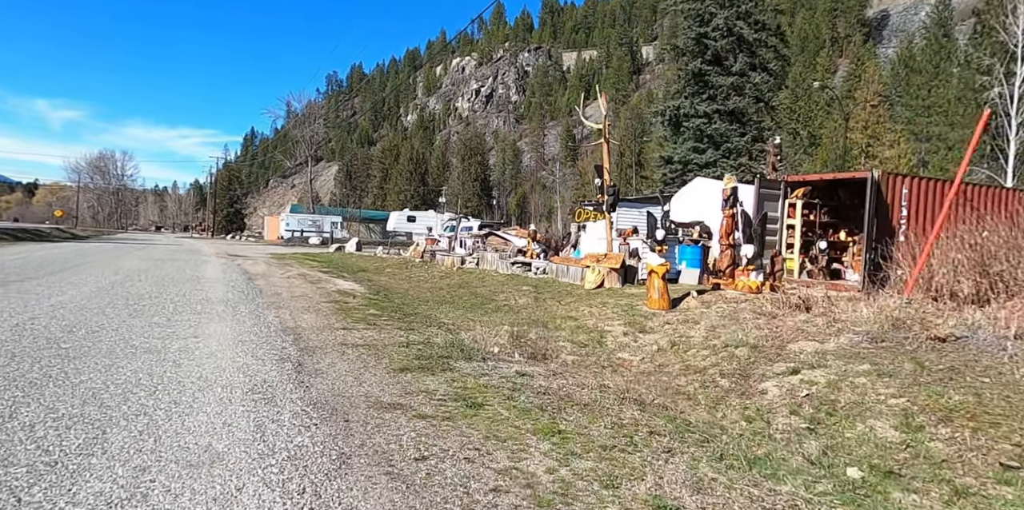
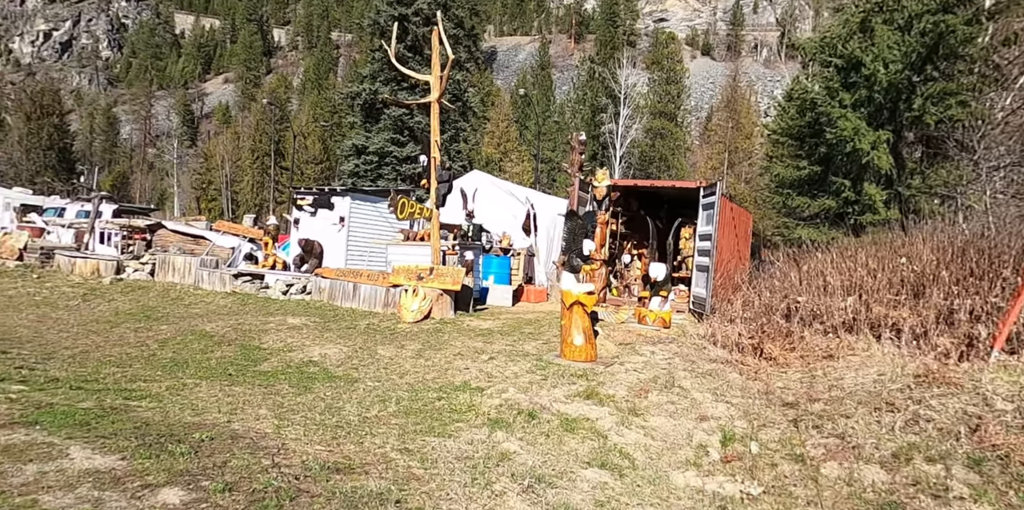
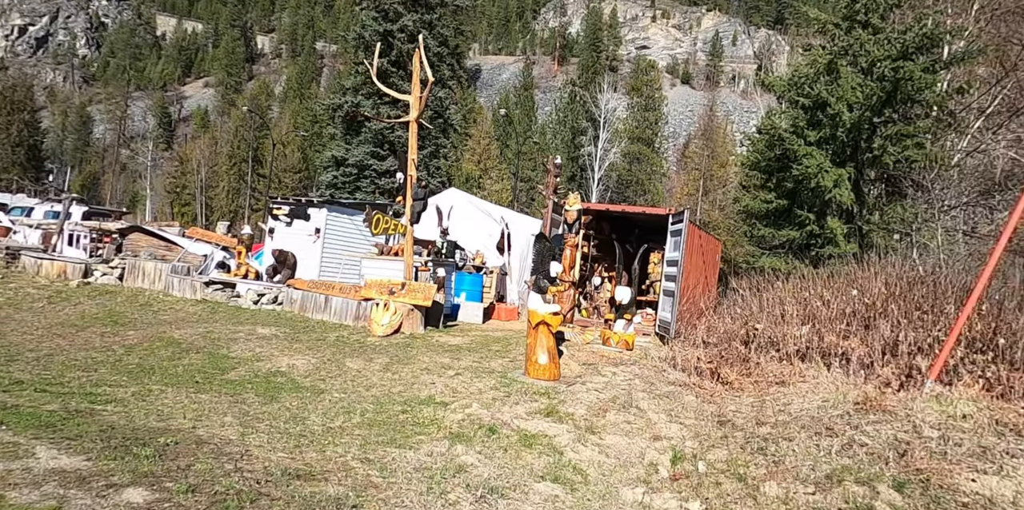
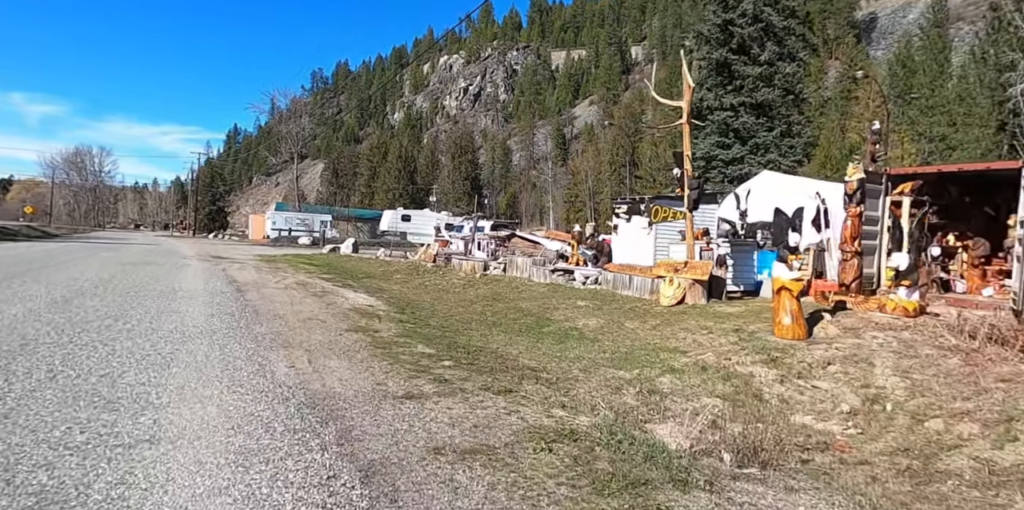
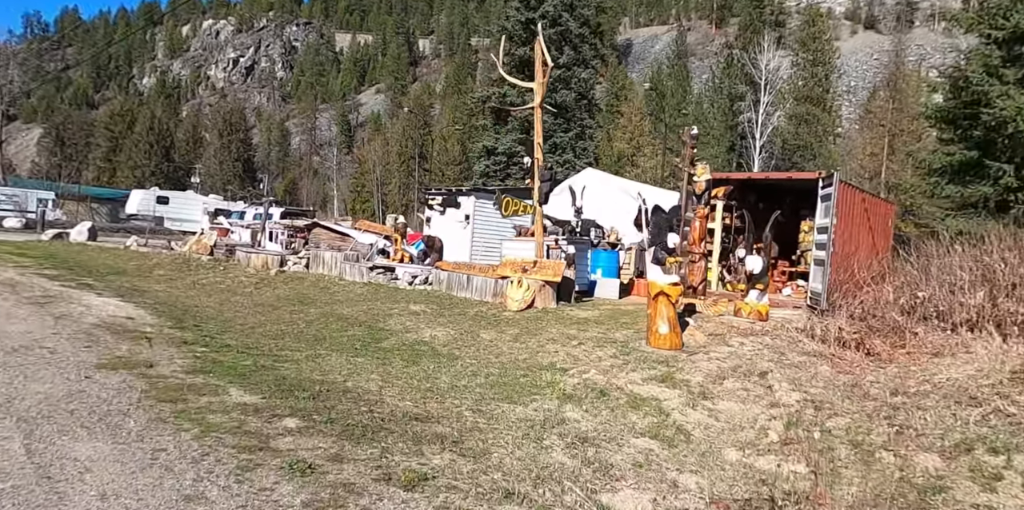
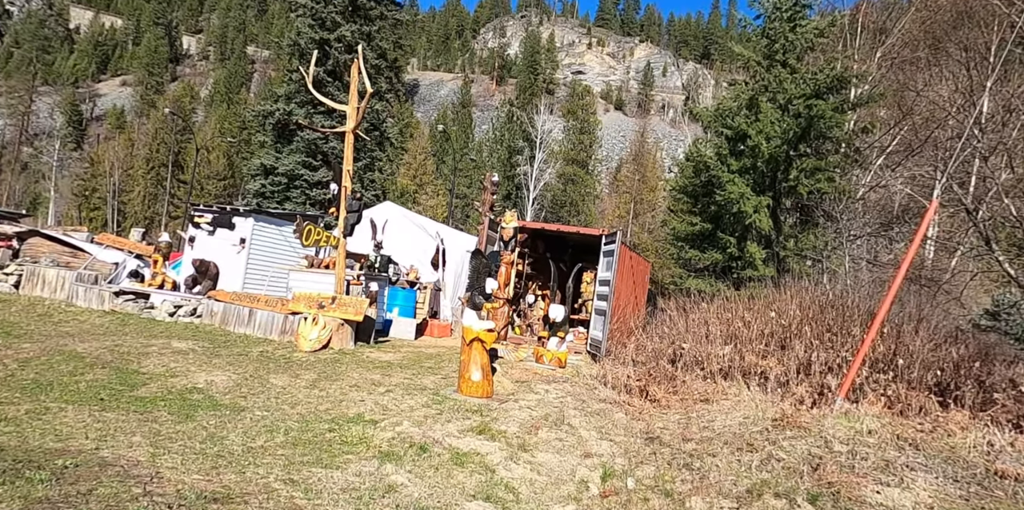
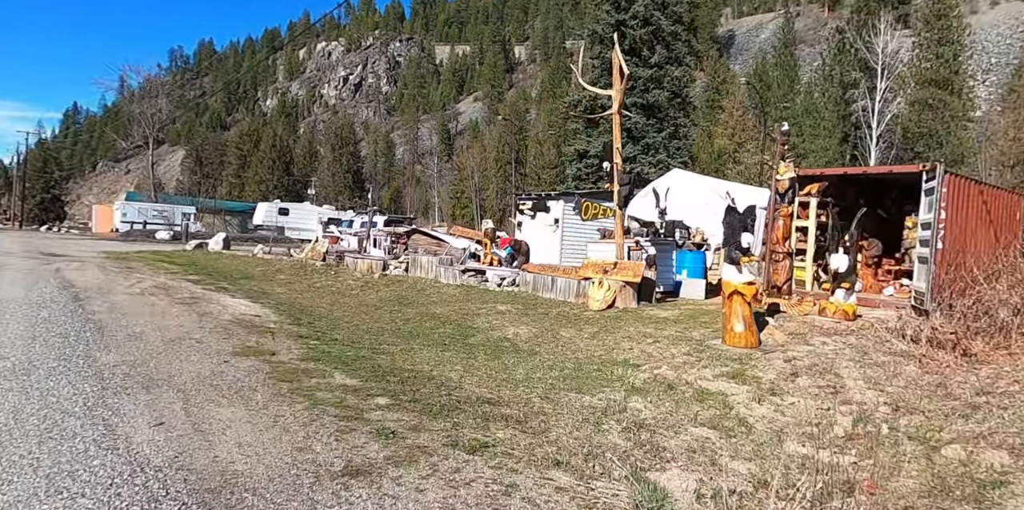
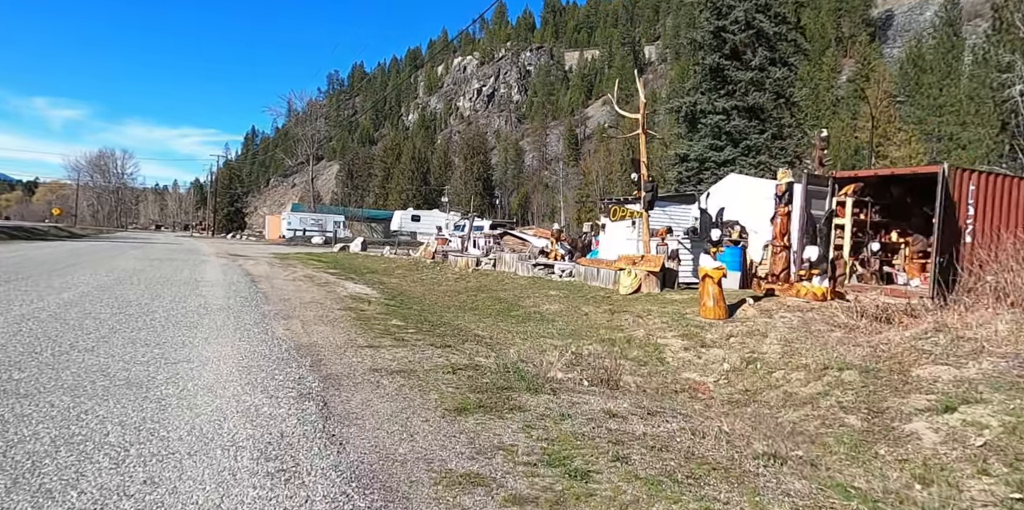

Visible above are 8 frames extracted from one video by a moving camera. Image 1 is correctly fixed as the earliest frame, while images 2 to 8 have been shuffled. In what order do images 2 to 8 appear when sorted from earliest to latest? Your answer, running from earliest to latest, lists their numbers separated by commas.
8, 4, 7, 5, 3, 6, 2
